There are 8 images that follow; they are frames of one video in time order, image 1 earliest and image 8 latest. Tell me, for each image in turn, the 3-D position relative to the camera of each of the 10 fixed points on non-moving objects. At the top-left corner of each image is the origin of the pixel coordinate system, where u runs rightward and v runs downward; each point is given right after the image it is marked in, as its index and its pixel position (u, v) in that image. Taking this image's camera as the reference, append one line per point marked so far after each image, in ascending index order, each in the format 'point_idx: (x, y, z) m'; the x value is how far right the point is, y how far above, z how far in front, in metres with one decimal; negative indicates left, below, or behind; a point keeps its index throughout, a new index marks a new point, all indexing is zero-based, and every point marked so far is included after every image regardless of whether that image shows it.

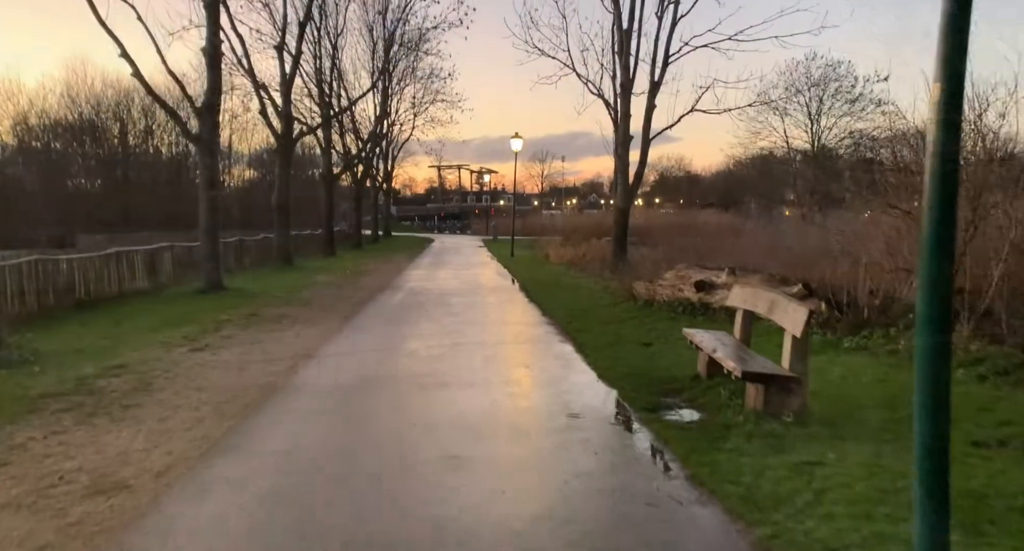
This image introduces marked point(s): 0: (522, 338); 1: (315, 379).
0: (+0.1, -0.9, +10.5) m
1: (-2.3, -1.2, +8.0) m
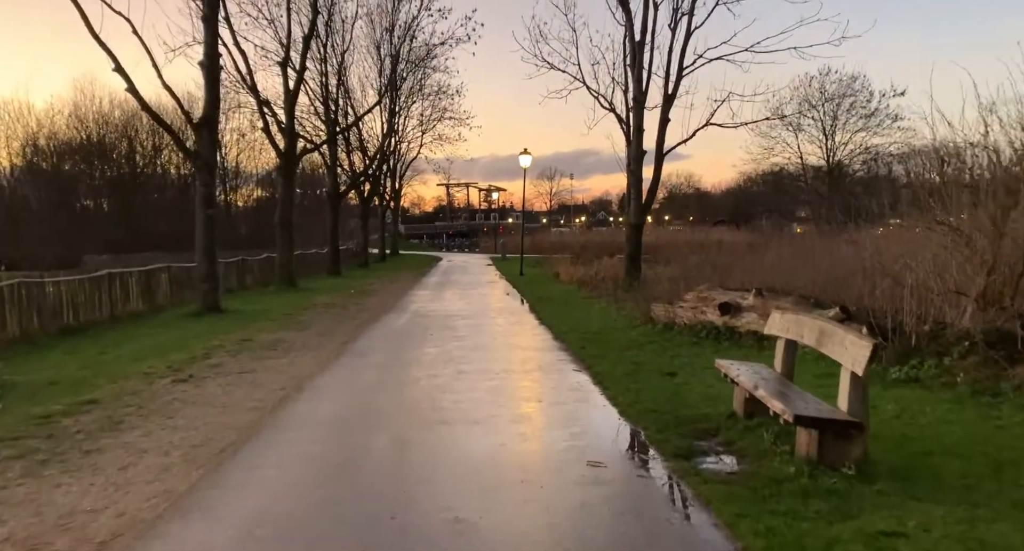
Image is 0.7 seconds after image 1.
0: (+0.3, -1.3, +9.7) m
1: (-2.1, -1.5, +7.2) m
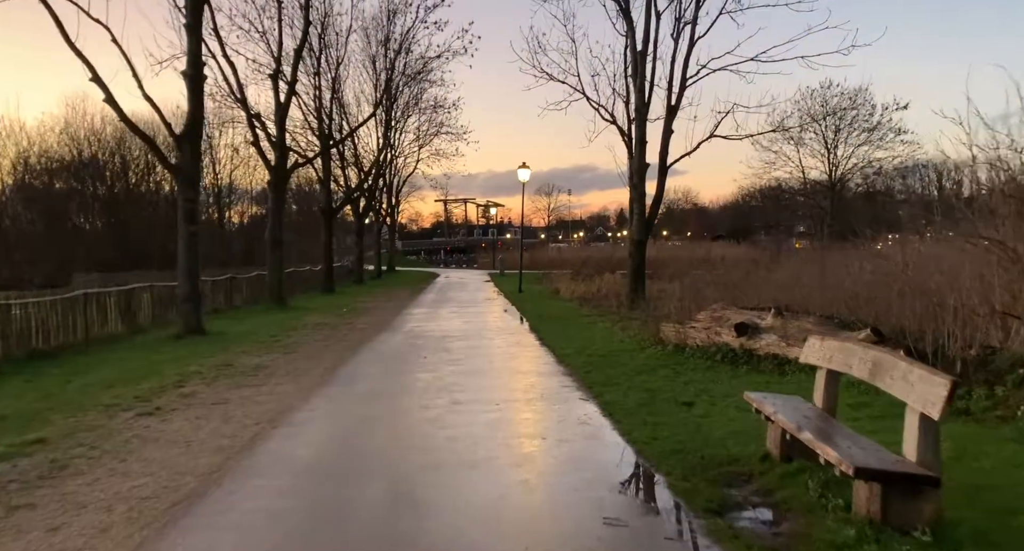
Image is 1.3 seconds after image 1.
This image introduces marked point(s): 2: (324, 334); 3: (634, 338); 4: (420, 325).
0: (+0.3, -1.5, +8.9) m
1: (-2.1, -1.7, +6.3) m
2: (-4.3, -1.3, +16.0) m
3: (+2.3, -1.2, +12.9) m
4: (-2.4, -1.3, +17.8) m
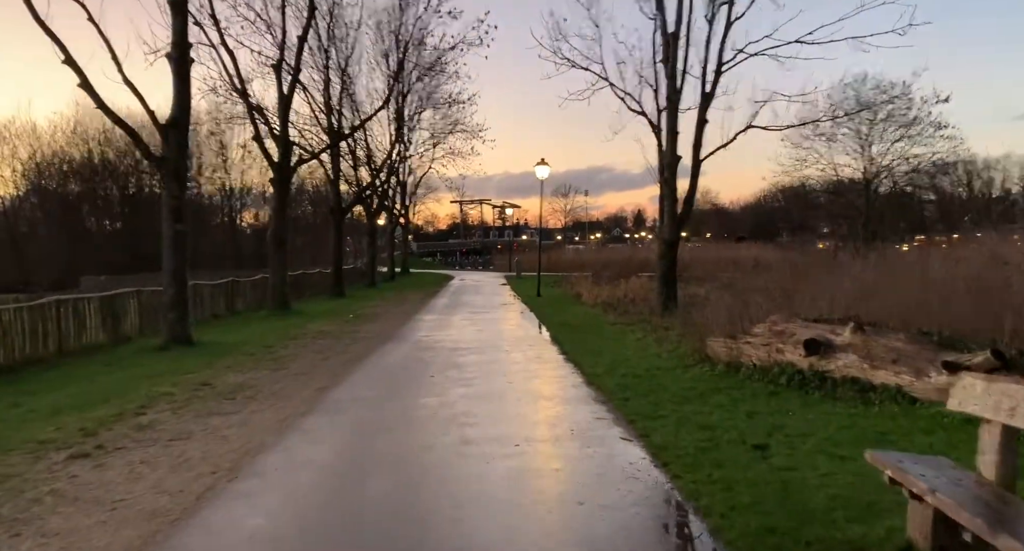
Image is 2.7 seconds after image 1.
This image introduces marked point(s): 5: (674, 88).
0: (+0.5, -1.6, +7.2) m
1: (-2.0, -1.7, +4.7) m
2: (-3.9, -1.4, +14.5) m
3: (+2.6, -1.2, +11.2) m
4: (-1.9, -1.4, +16.2) m
5: (+4.3, +5.0, +18.4) m
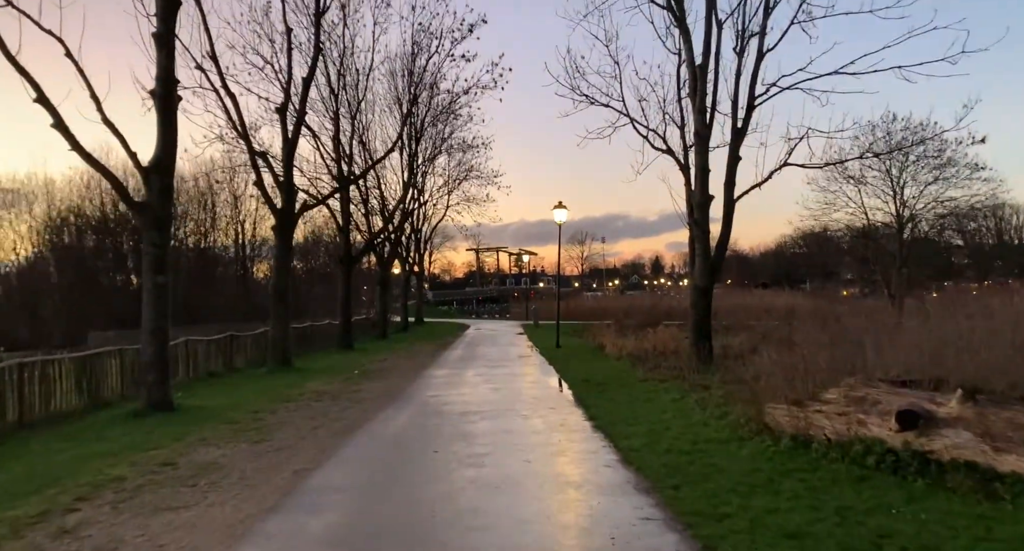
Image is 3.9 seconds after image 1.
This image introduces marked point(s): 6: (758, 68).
0: (+0.7, -2.1, +5.5) m
1: (-1.8, -2.1, +3.1) m
2: (-3.5, -2.4, +12.9) m
3: (+2.9, -2.0, +9.5) m
4: (-1.5, -2.5, +14.6) m
5: (+4.7, +3.7, +17.1) m
6: (+6.3, +5.3, +17.8) m
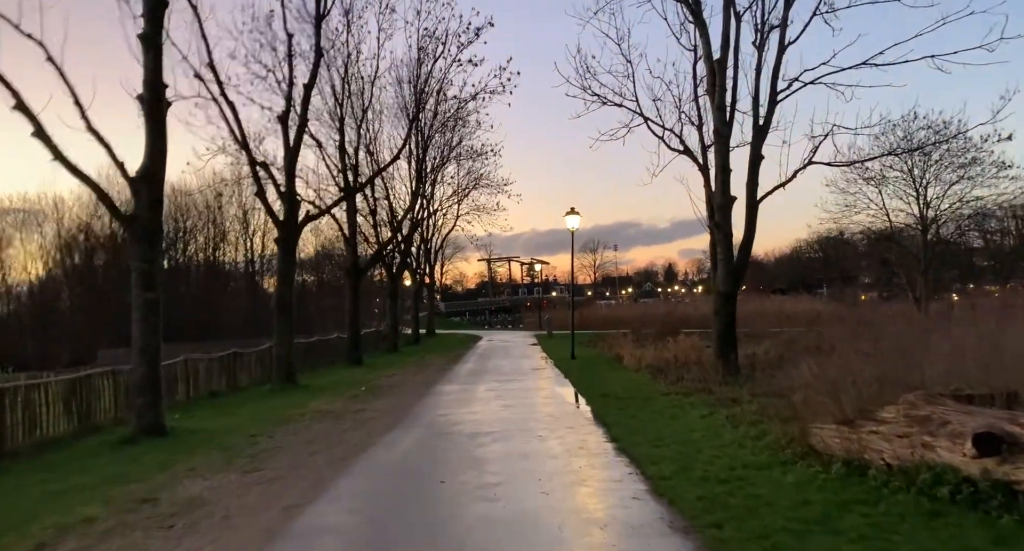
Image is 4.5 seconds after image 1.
0: (+0.8, -2.1, +4.6) m
1: (-1.8, -2.1, +2.3) m
2: (-3.3, -2.7, +12.1) m
3: (+3.1, -2.0, +8.6) m
4: (-1.3, -2.7, +13.7) m
5: (+4.9, +3.6, +16.2) m
6: (+6.5, +5.2, +16.9) m
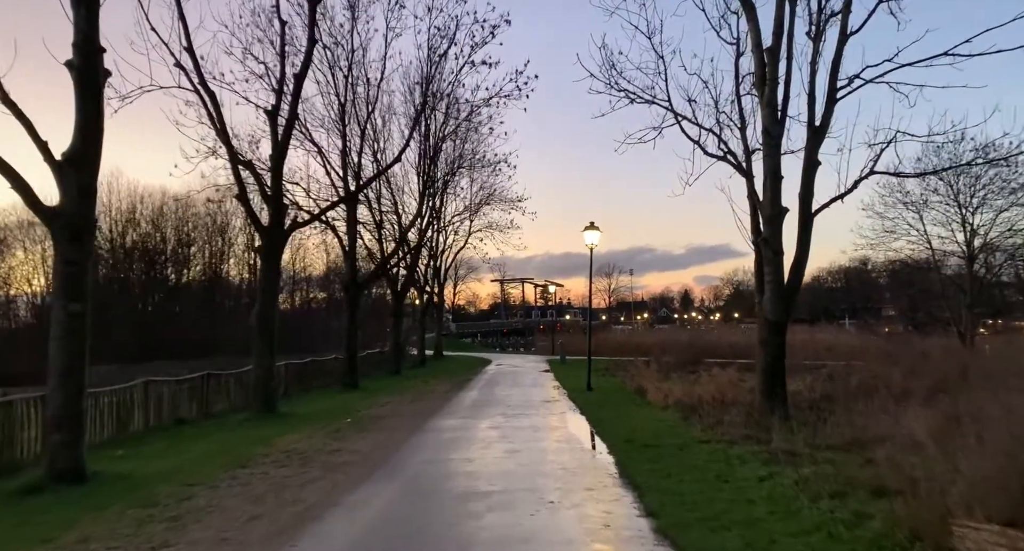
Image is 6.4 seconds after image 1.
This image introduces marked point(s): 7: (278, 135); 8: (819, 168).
0: (+0.7, -2.1, +2.2) m
1: (-1.9, -2.0, -0.1) m
2: (-3.2, -2.8, +9.7) m
3: (+3.1, -2.2, +6.1) m
4: (-1.2, -3.0, +11.3) m
5: (+5.2, +3.1, +13.8) m
6: (+6.8, +4.6, +14.6) m
7: (-6.1, +3.7, +18.4) m
8: (+6.3, +2.2, +14.4) m
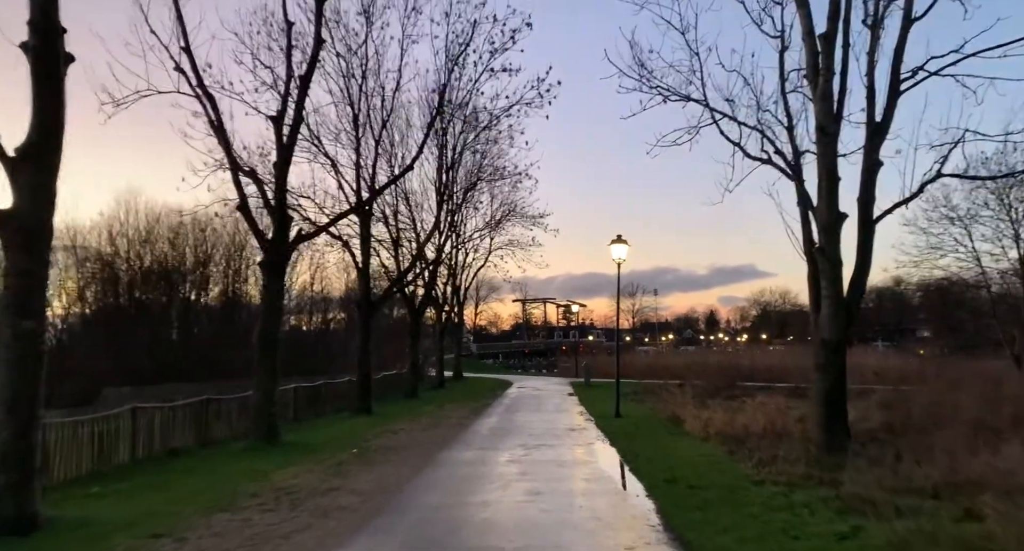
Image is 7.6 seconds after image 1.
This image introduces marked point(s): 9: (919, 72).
0: (+0.8, -2.1, +0.6) m
1: (-1.9, -1.9, -1.6) m
2: (-3.0, -3.0, +8.2) m
3: (+3.2, -2.3, +4.5) m
4: (-0.9, -3.2, +9.8) m
5: (+5.6, +2.8, +12.3) m
6: (+7.2, +4.3, +13.0) m
7: (-5.6, +3.3, +17.2) m
8: (+6.7, +2.0, +12.8) m
9: (+7.7, +3.9, +13.3) m
